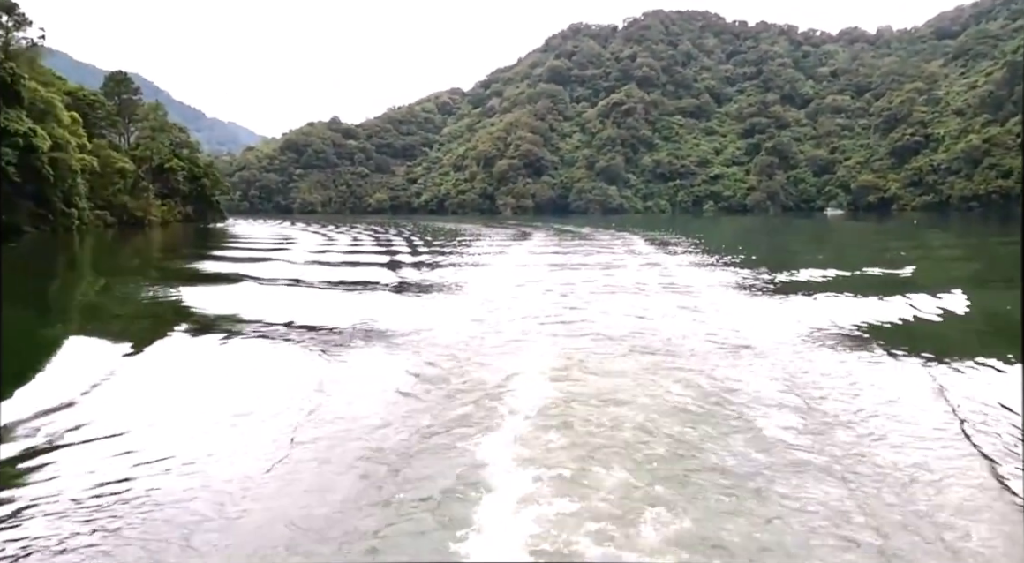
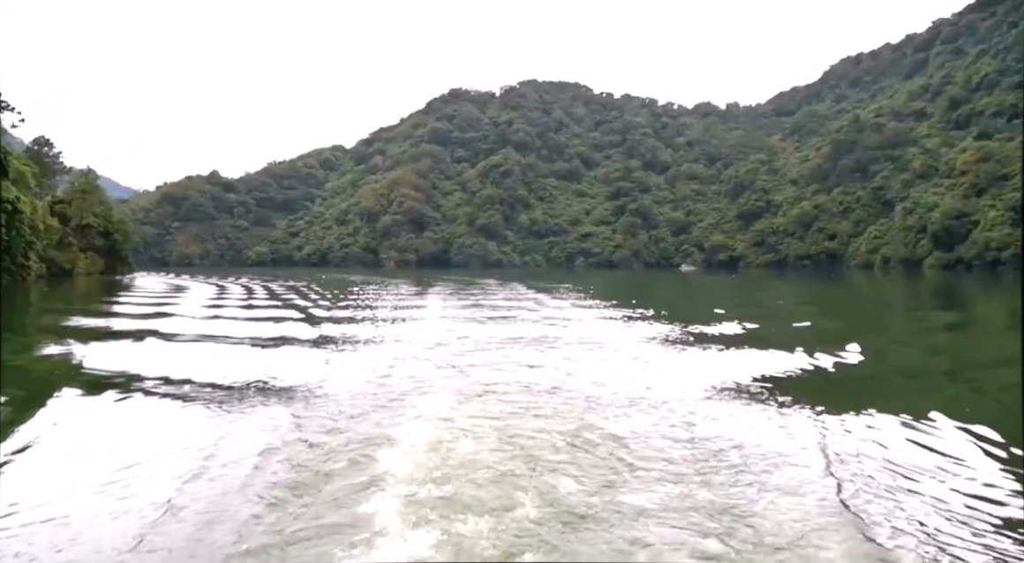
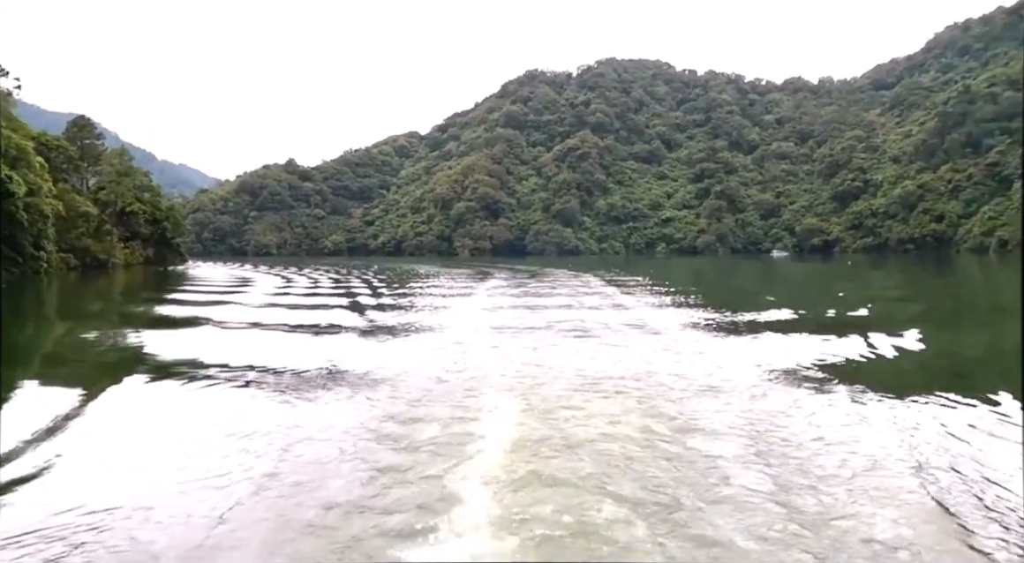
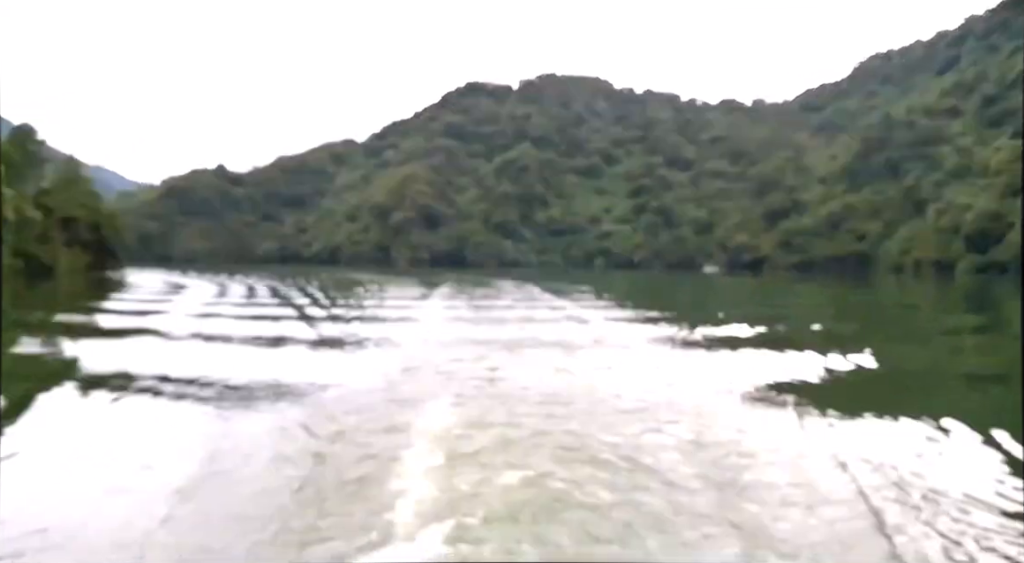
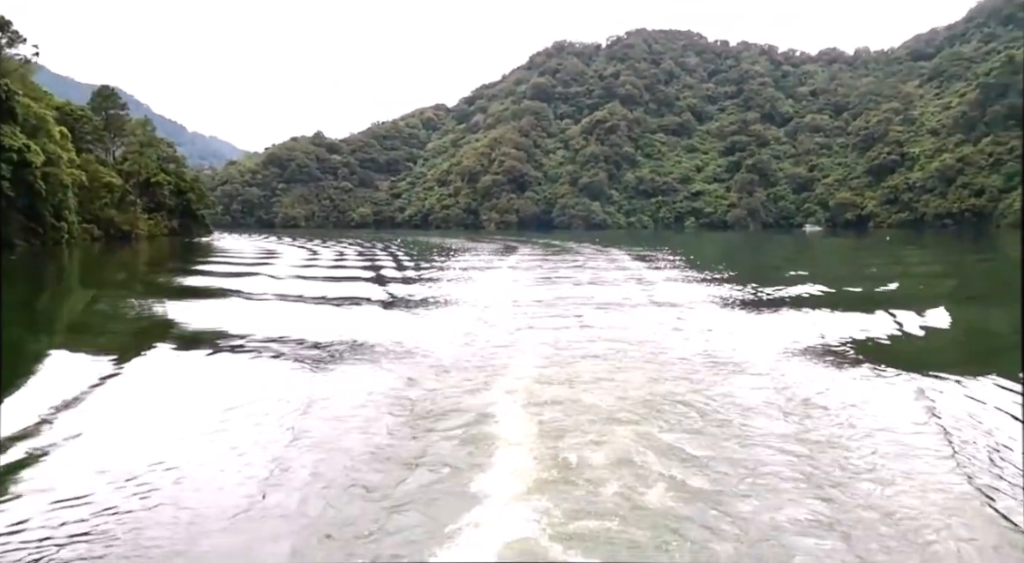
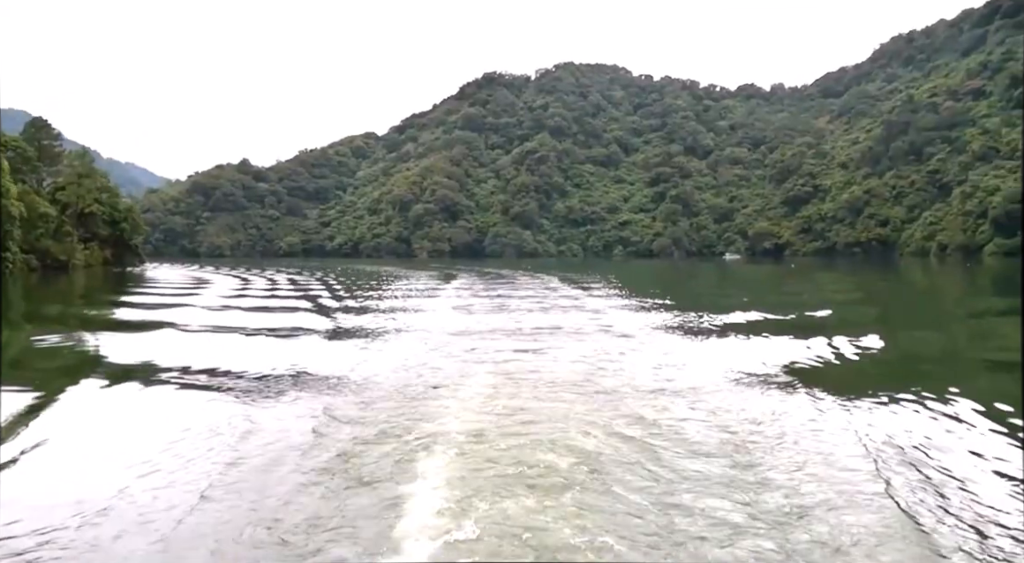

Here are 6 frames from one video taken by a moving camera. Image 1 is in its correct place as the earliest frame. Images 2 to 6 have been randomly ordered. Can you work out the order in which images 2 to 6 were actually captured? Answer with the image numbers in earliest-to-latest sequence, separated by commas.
5, 3, 6, 4, 2
